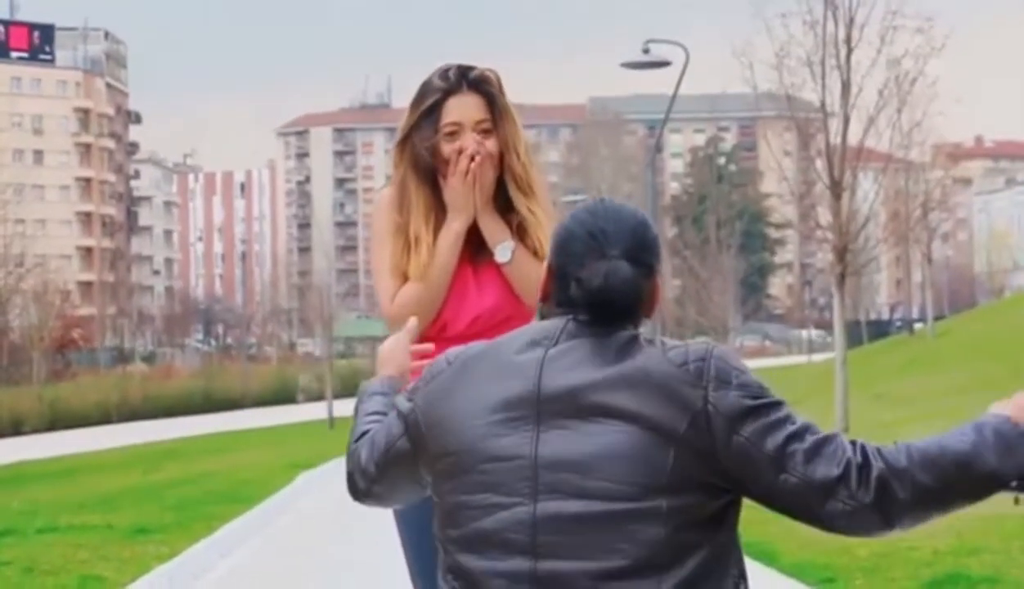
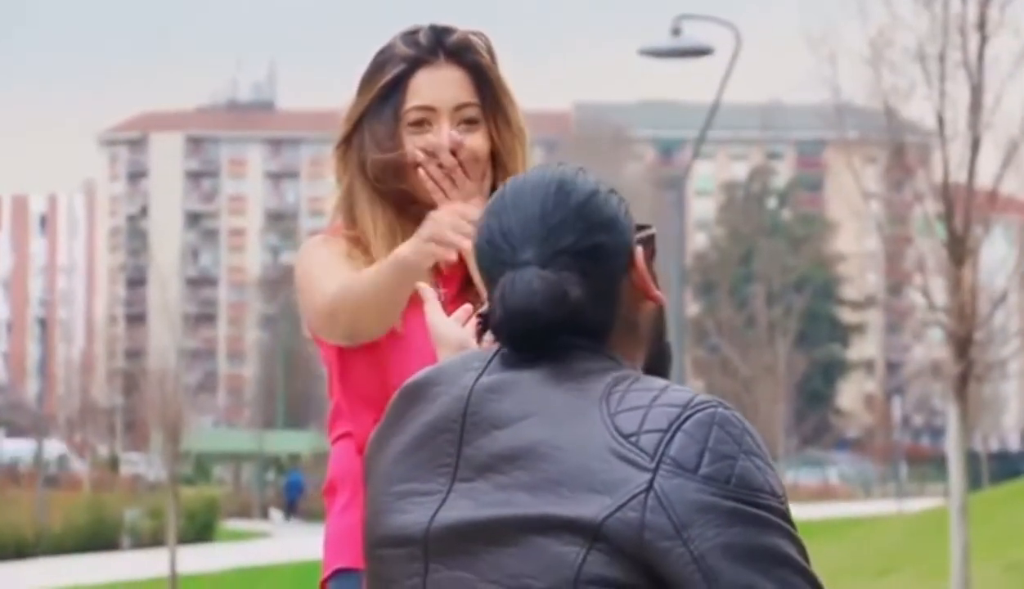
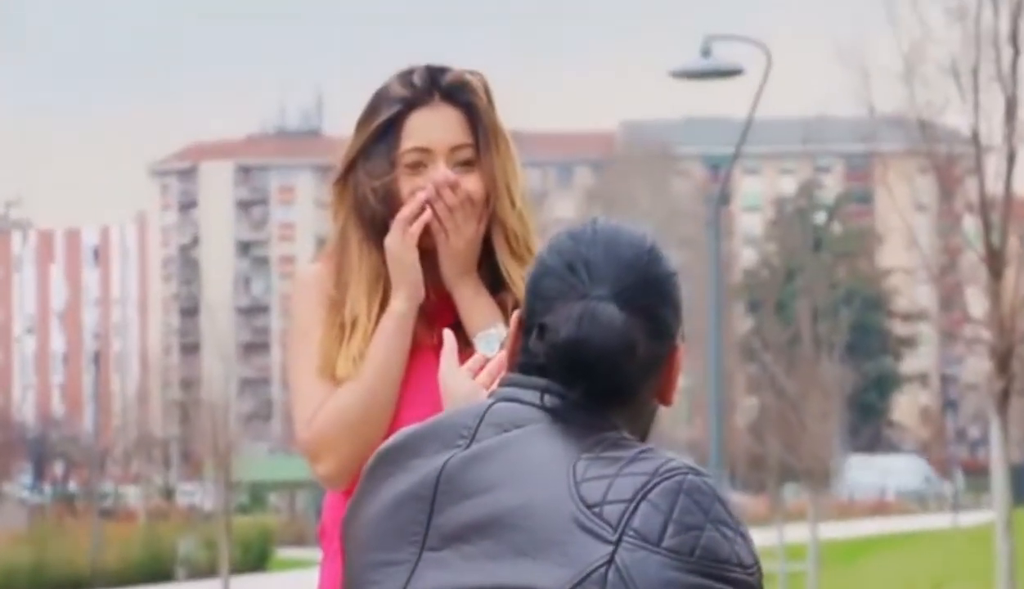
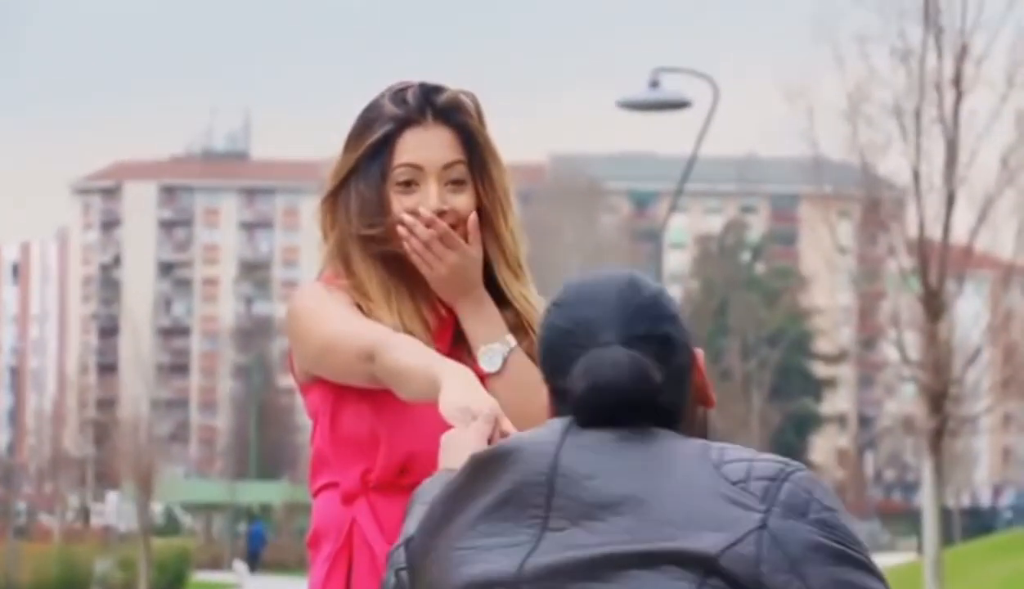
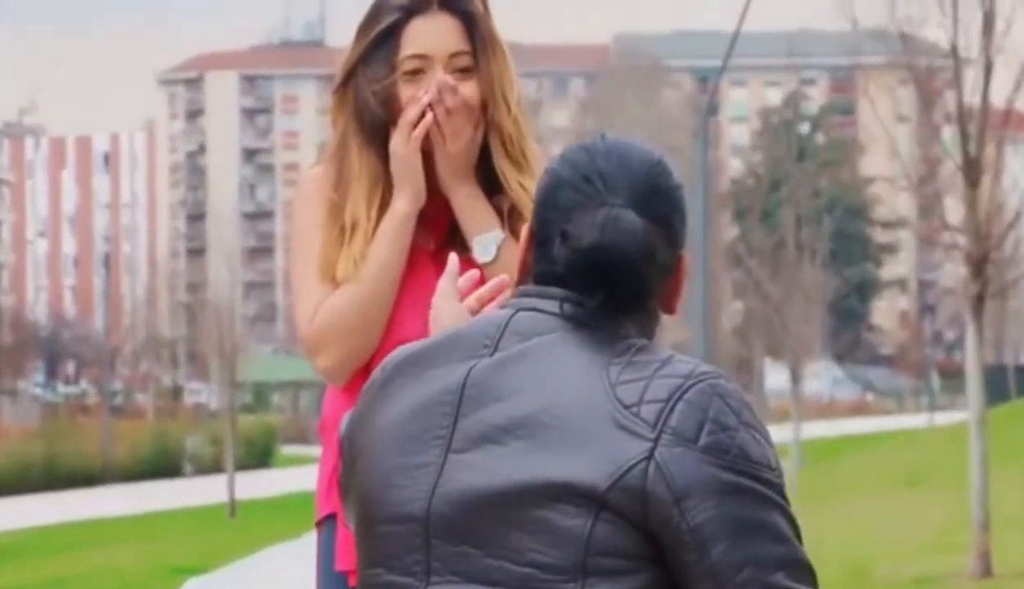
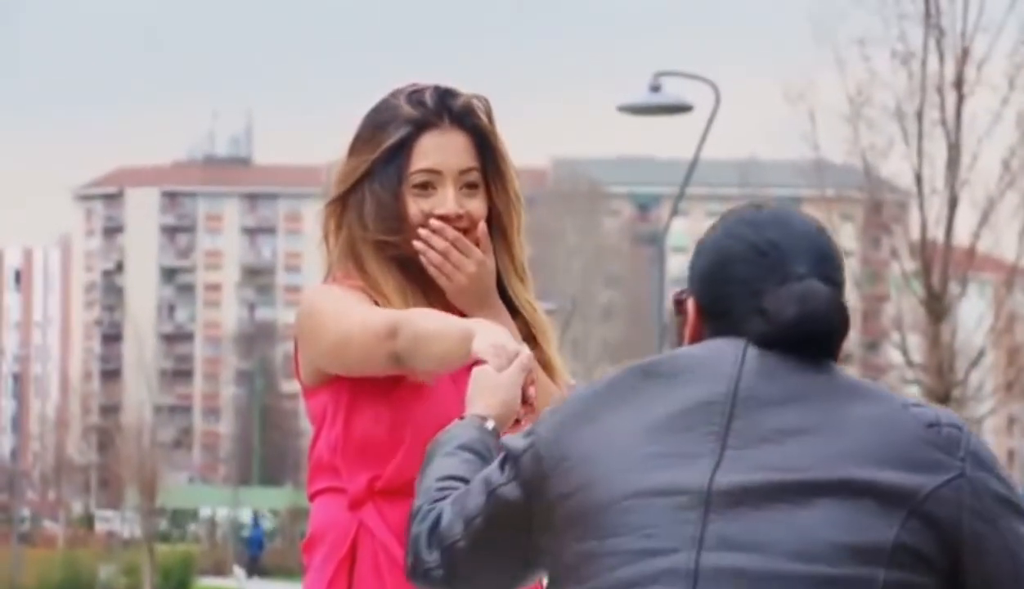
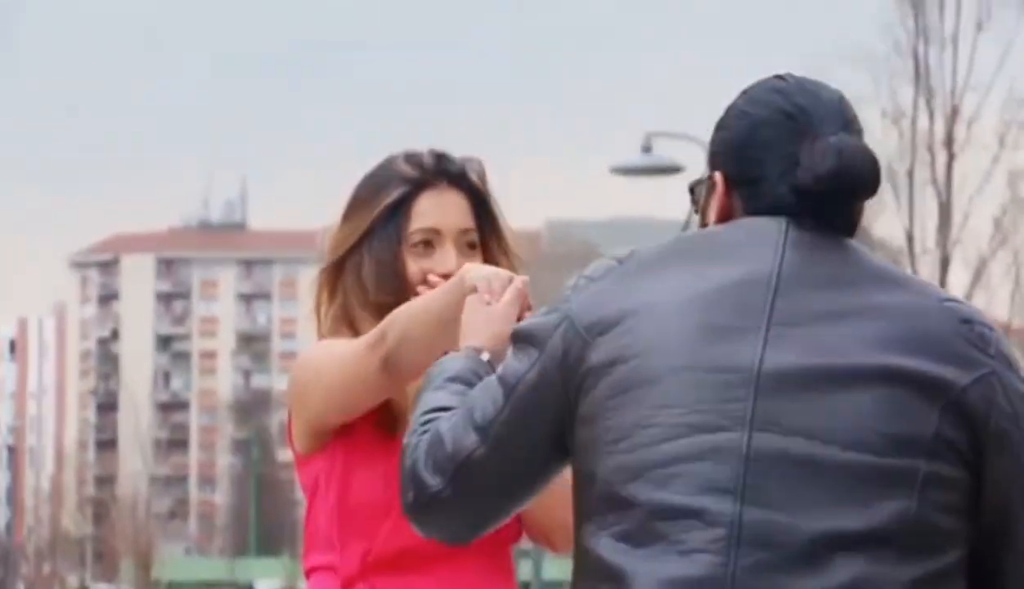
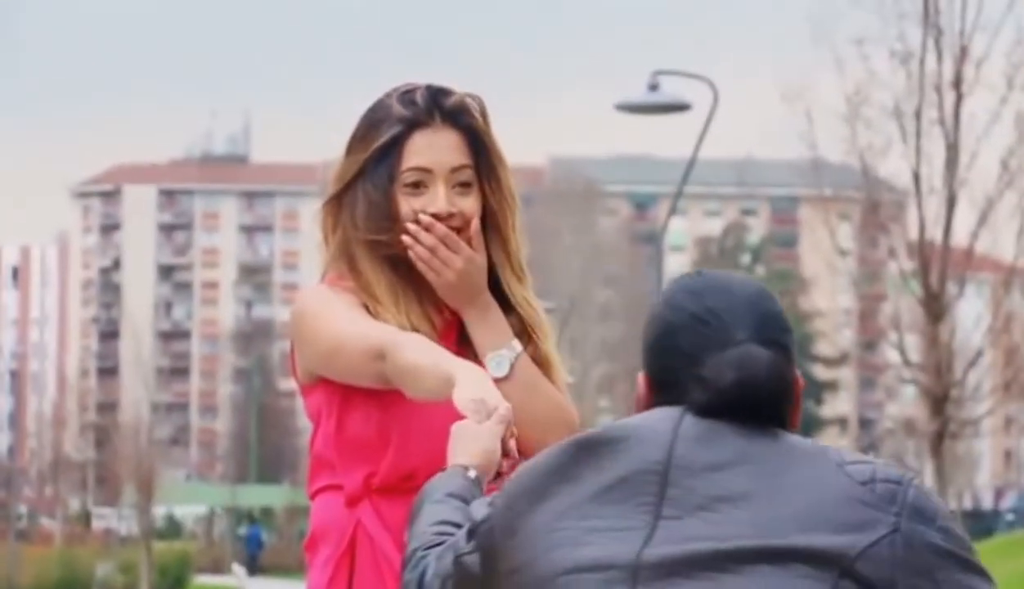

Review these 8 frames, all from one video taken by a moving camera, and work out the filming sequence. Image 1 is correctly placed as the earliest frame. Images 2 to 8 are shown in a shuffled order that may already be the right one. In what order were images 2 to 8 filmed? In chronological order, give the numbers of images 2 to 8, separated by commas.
5, 3, 2, 4, 8, 6, 7
